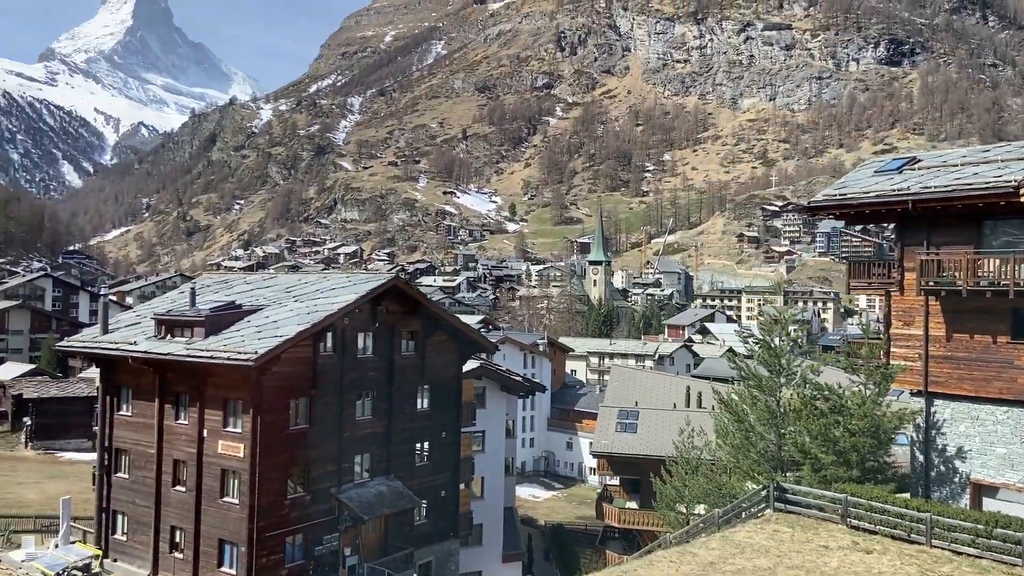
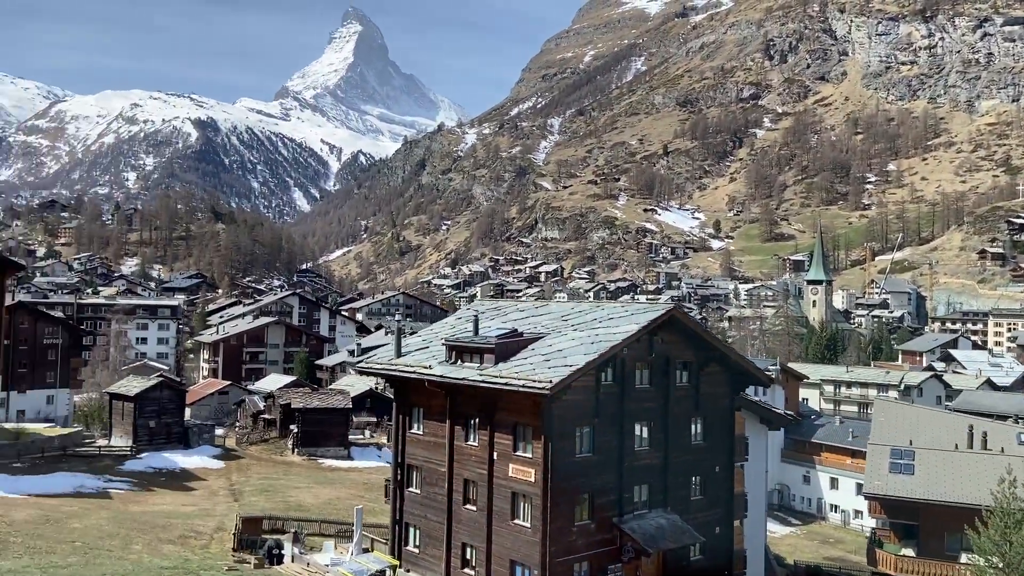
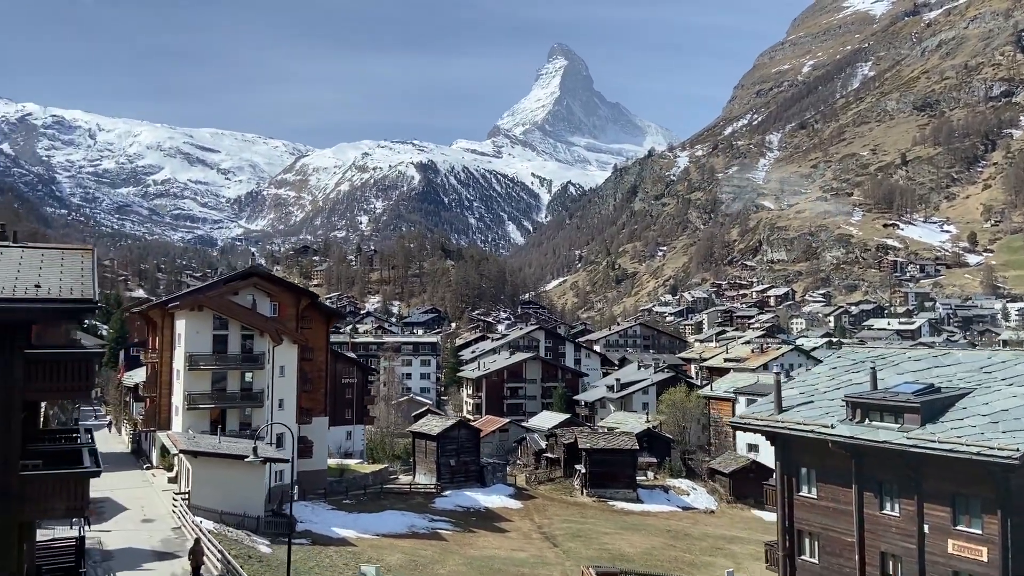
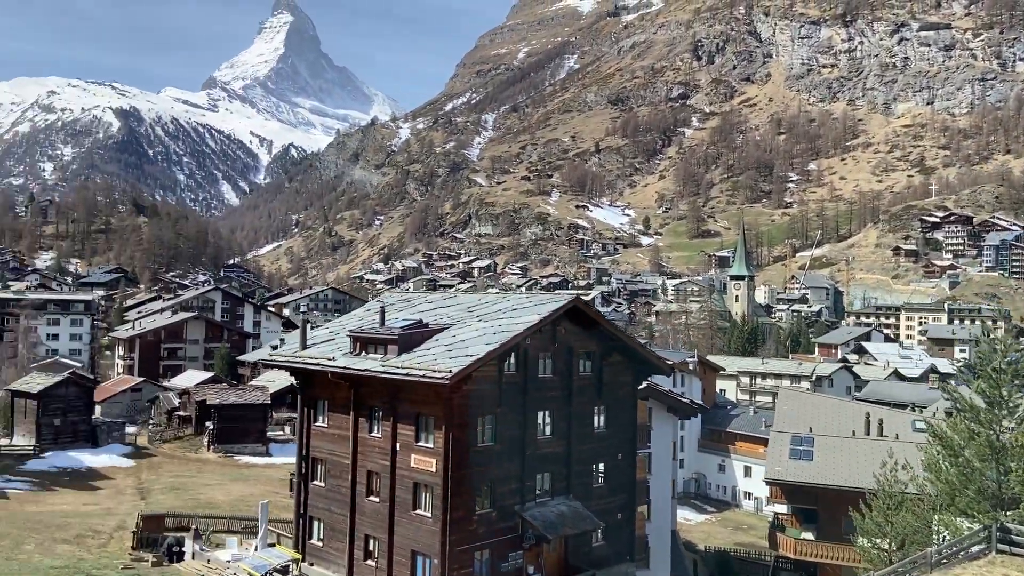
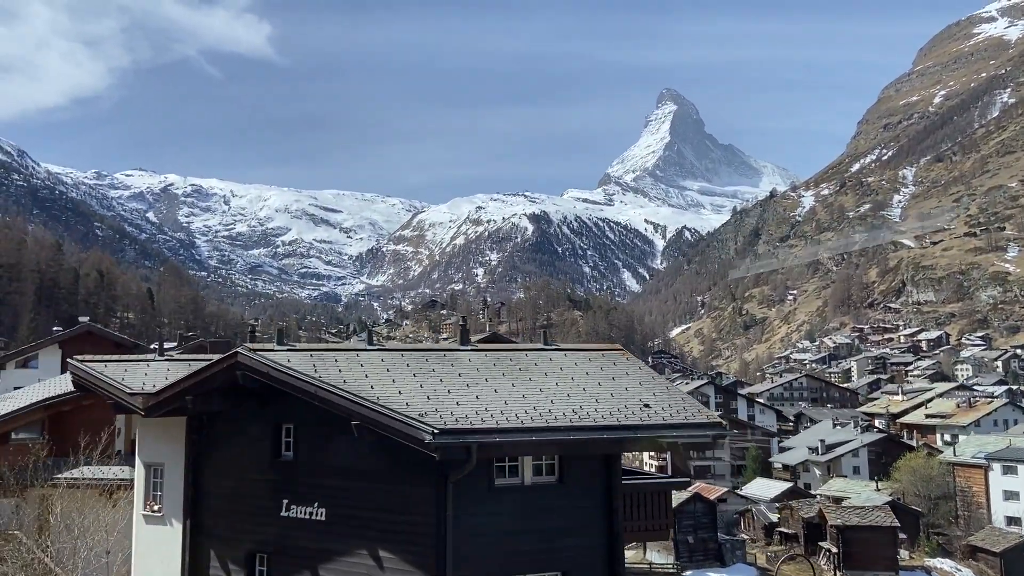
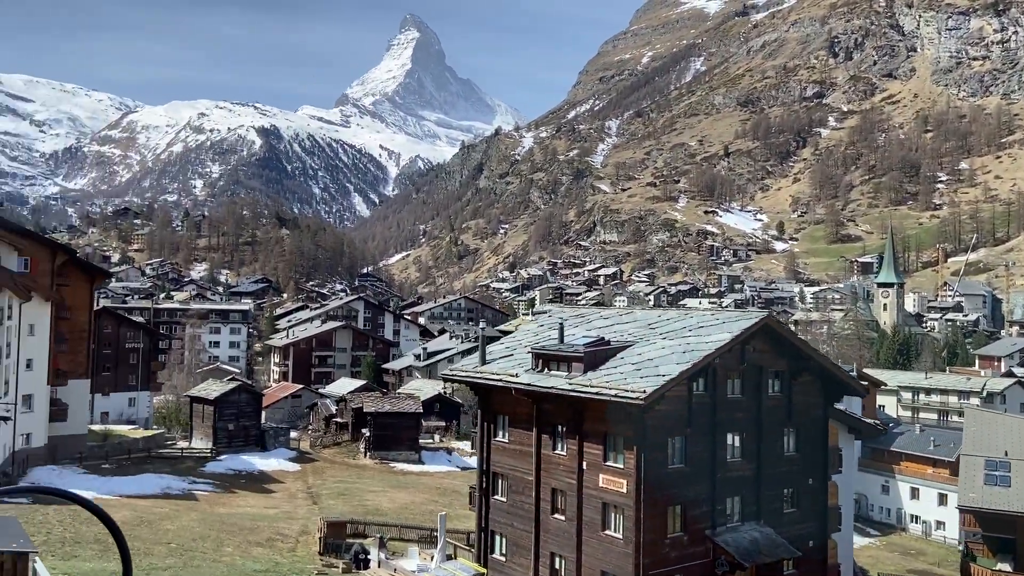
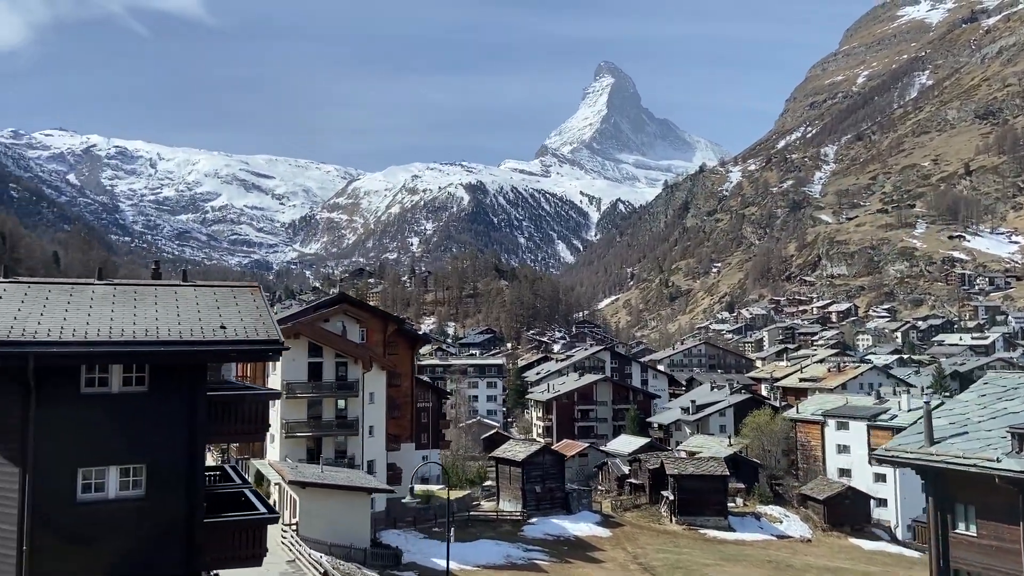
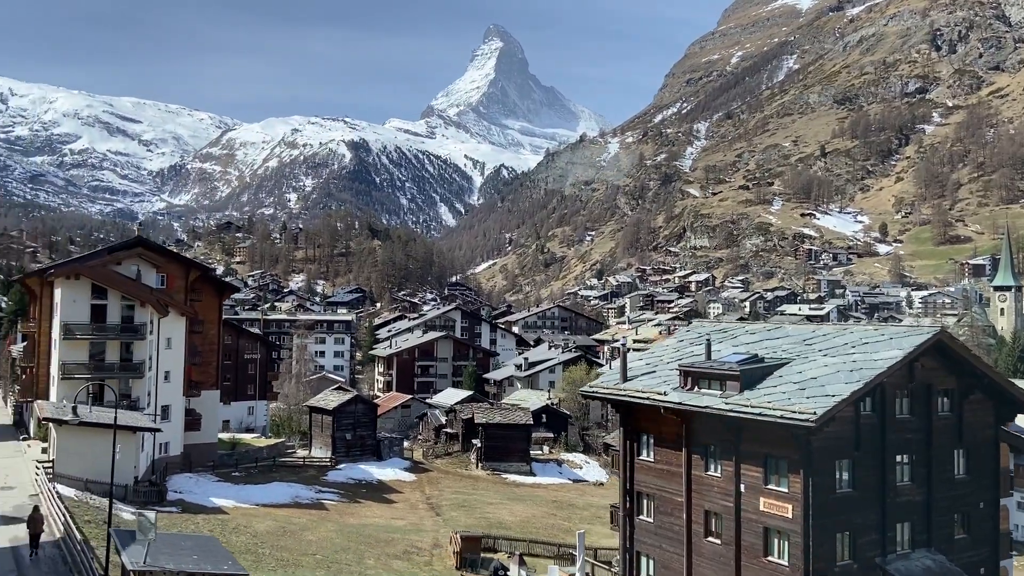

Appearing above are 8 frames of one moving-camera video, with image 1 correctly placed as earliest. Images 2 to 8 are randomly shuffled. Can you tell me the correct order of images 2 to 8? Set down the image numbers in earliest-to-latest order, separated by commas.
4, 2, 6, 8, 3, 7, 5
